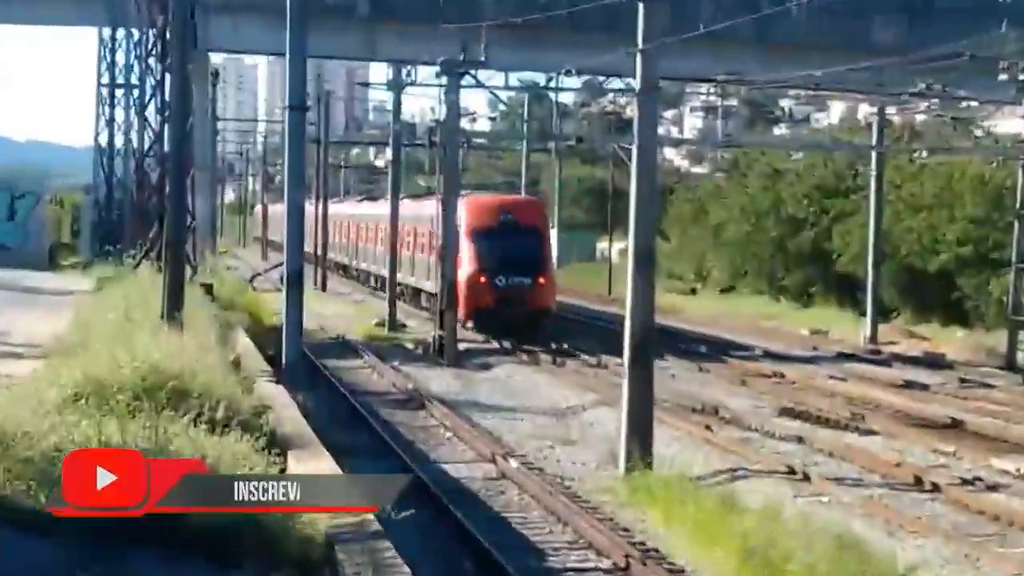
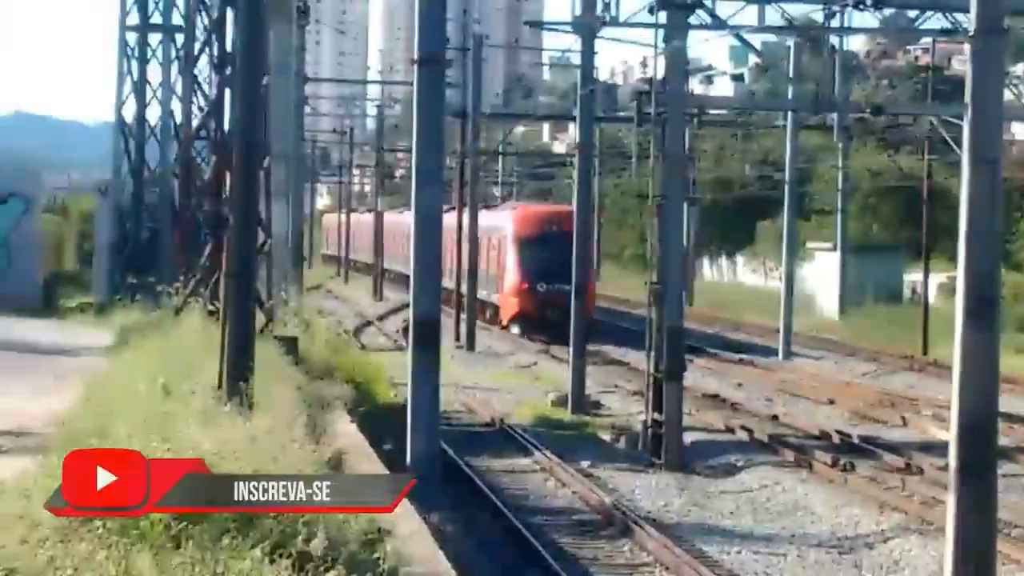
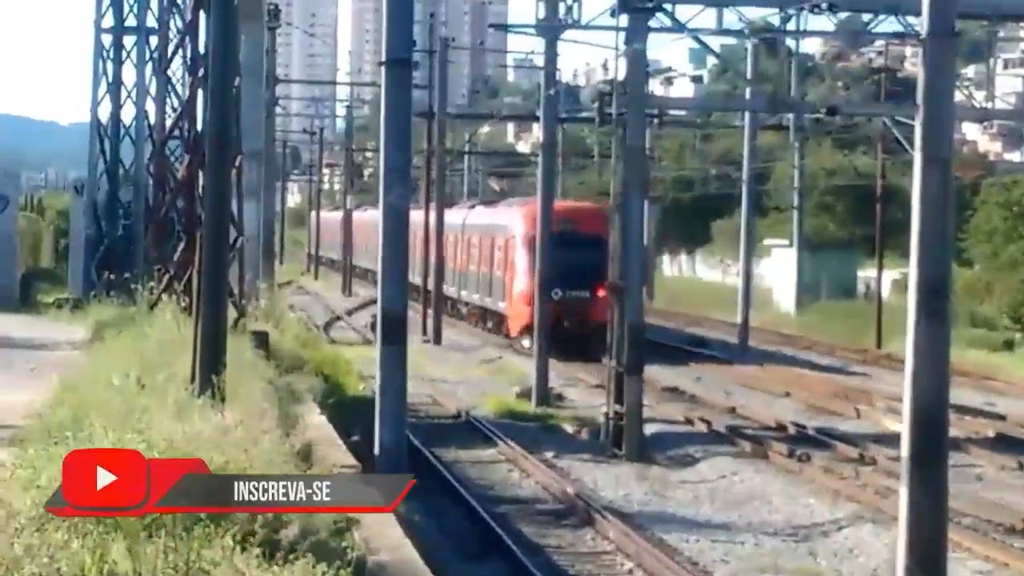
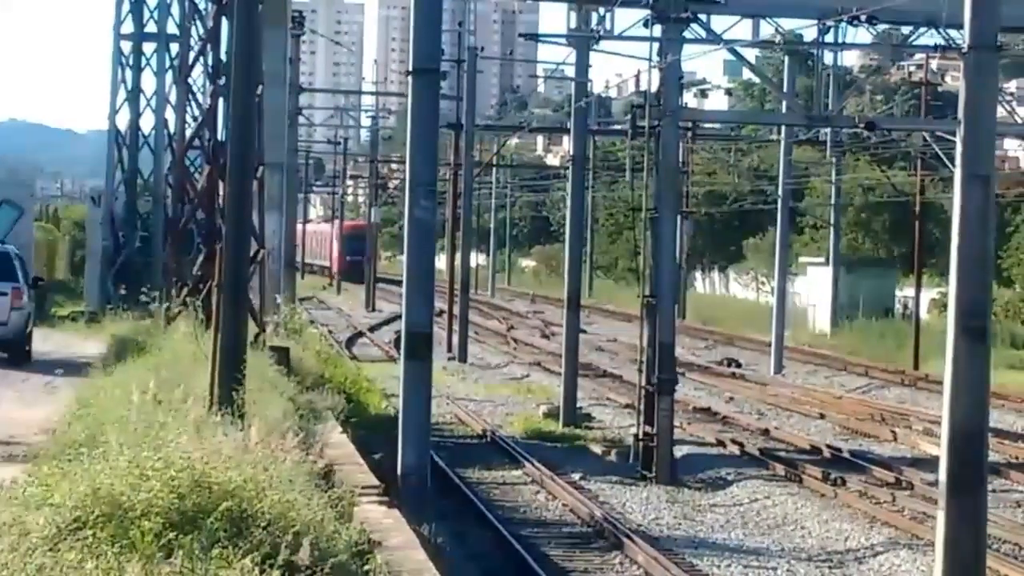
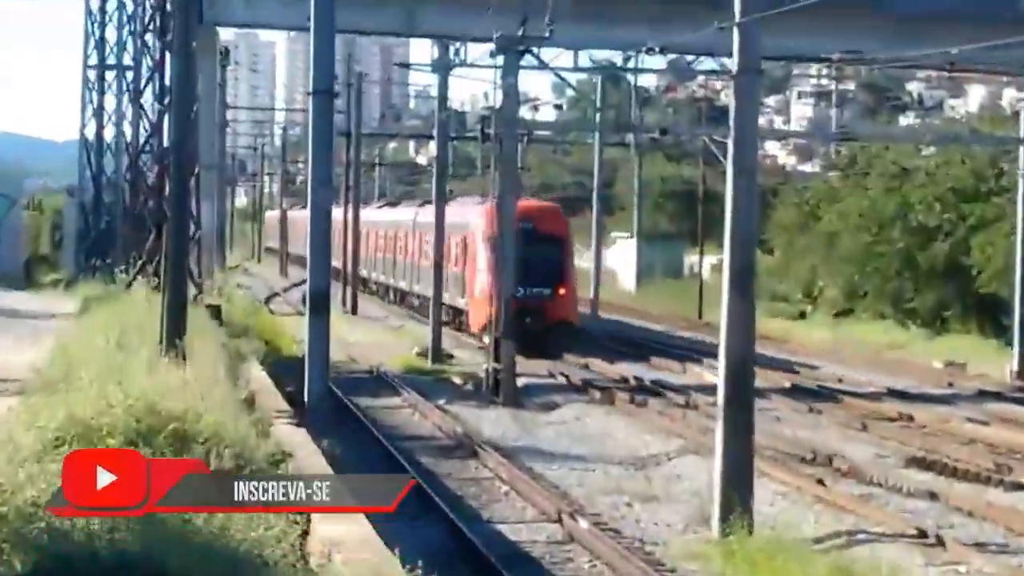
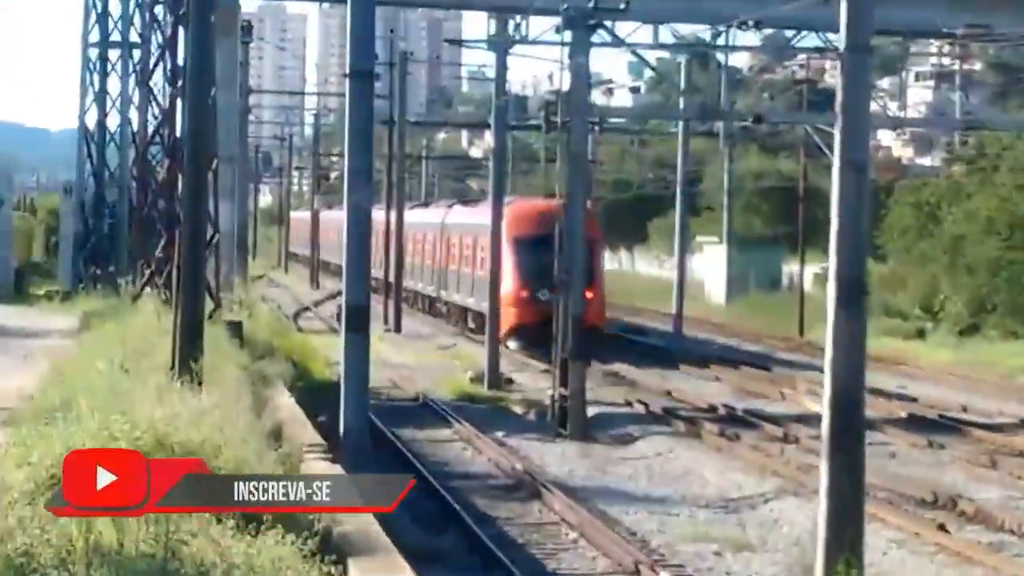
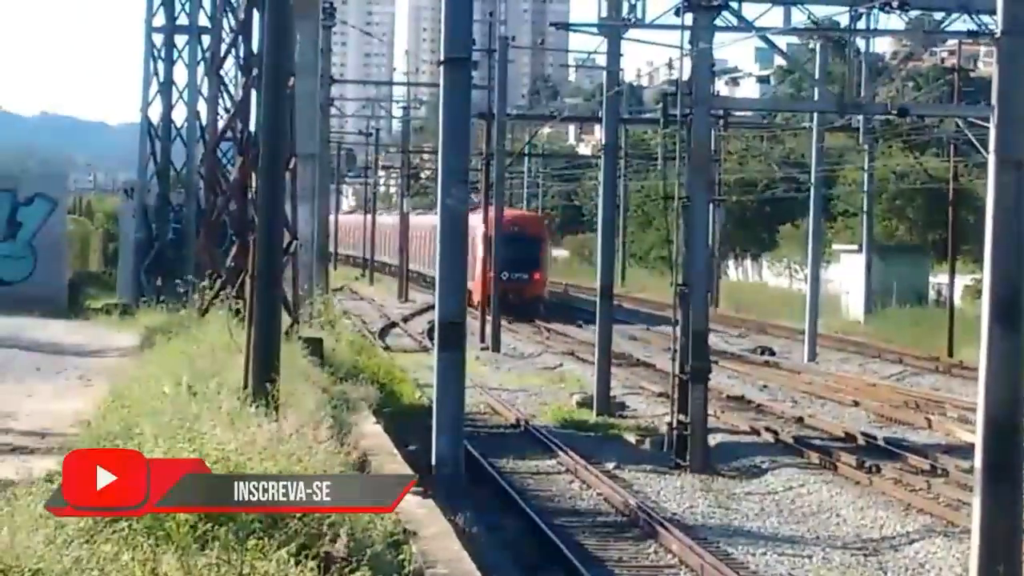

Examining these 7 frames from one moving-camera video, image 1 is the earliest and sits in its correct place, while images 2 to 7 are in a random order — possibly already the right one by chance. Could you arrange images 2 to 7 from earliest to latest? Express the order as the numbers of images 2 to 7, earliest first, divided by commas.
5, 6, 3, 2, 7, 4
